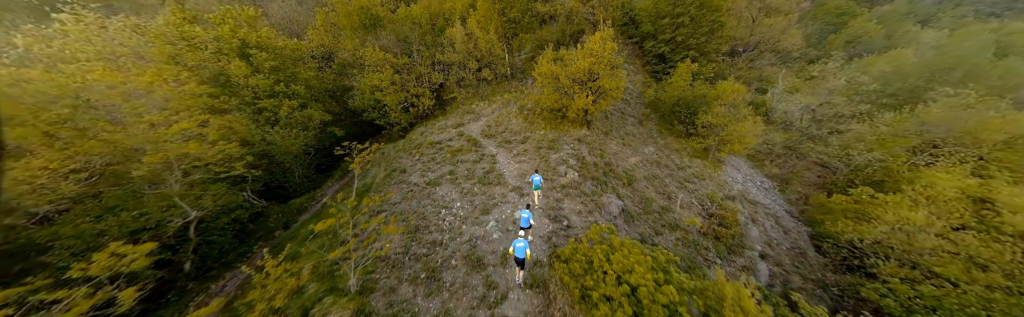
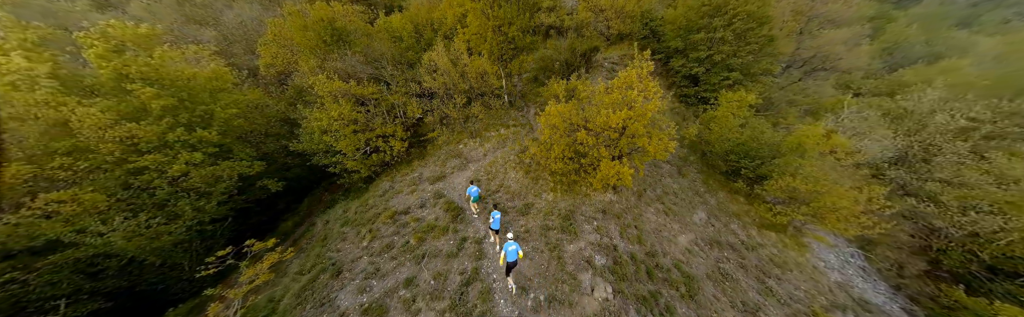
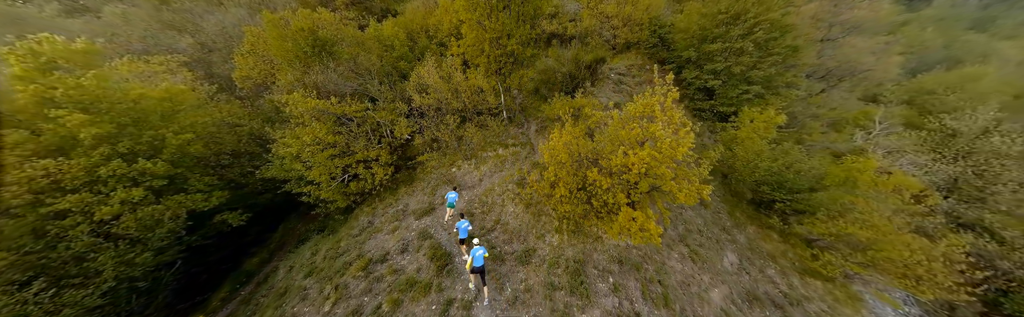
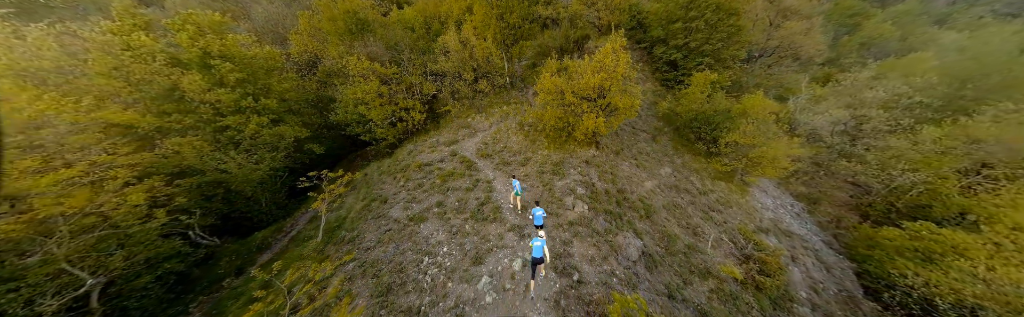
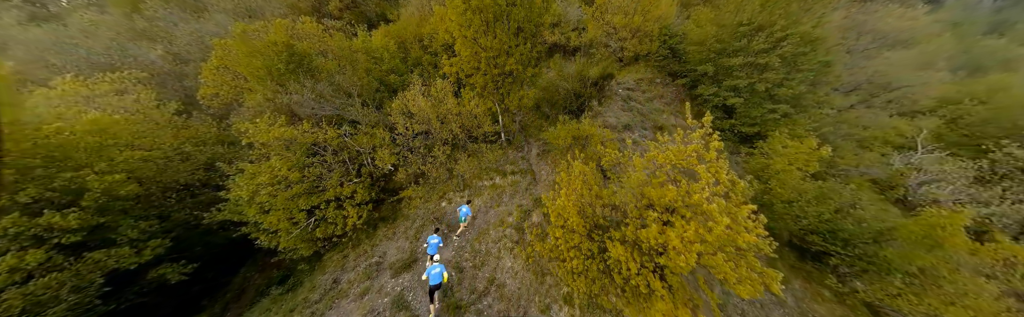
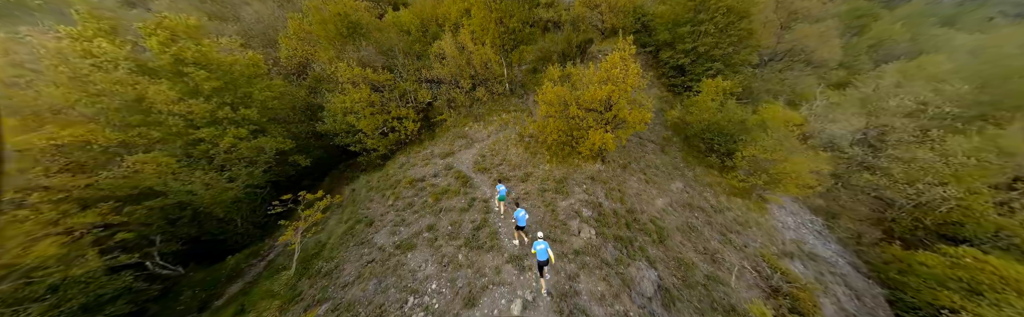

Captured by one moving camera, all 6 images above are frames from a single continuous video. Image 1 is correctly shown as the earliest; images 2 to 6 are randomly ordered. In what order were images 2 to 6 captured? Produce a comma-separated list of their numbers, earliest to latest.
4, 6, 2, 3, 5
